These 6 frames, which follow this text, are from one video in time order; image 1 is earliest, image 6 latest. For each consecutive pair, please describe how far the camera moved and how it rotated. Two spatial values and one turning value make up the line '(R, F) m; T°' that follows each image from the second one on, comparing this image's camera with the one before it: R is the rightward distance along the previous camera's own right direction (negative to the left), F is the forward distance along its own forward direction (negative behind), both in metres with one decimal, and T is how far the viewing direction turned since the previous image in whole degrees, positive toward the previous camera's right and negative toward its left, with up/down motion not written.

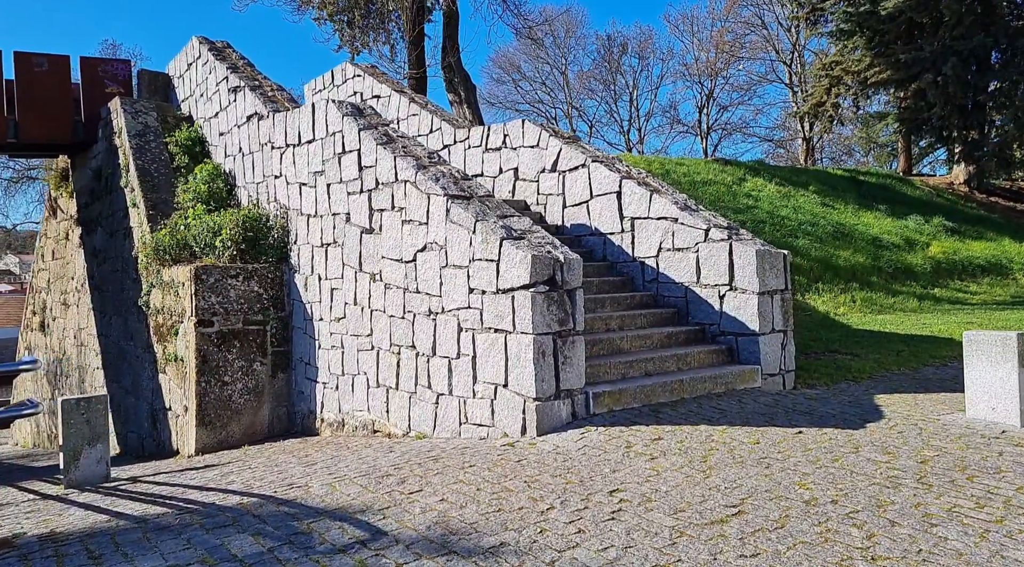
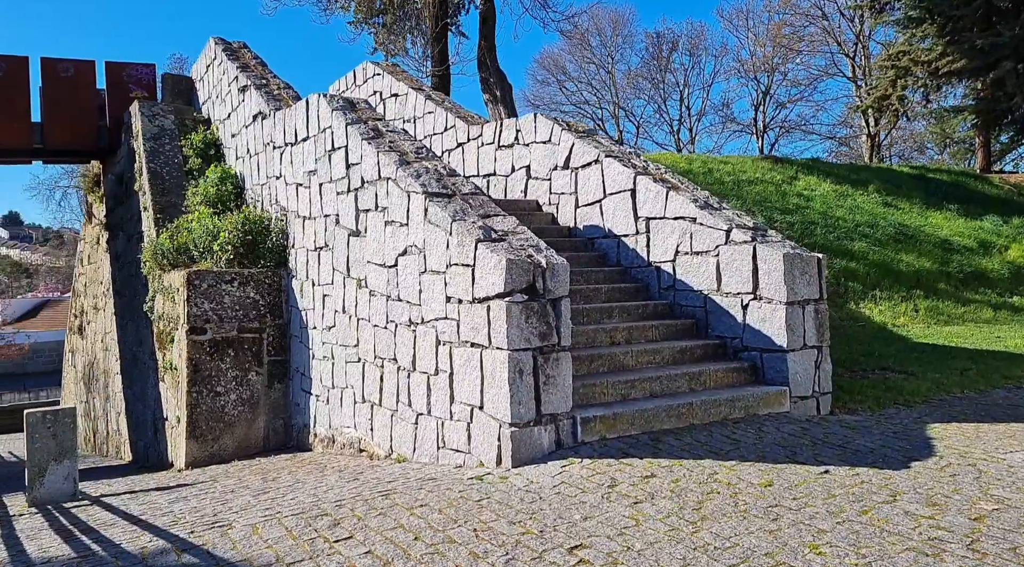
(+0.5, +0.6) m; -5°
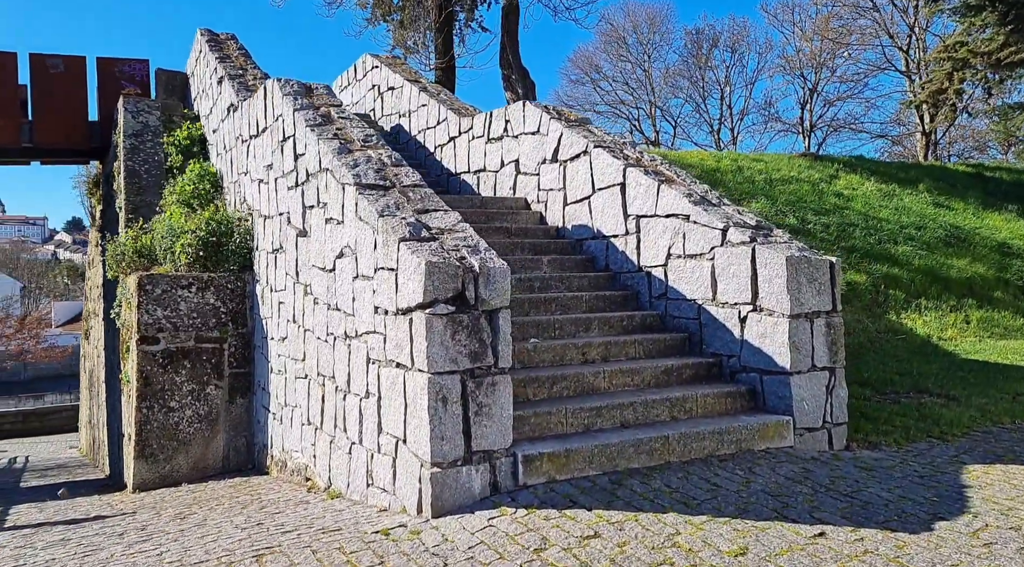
(+0.5, +0.7) m; -4°
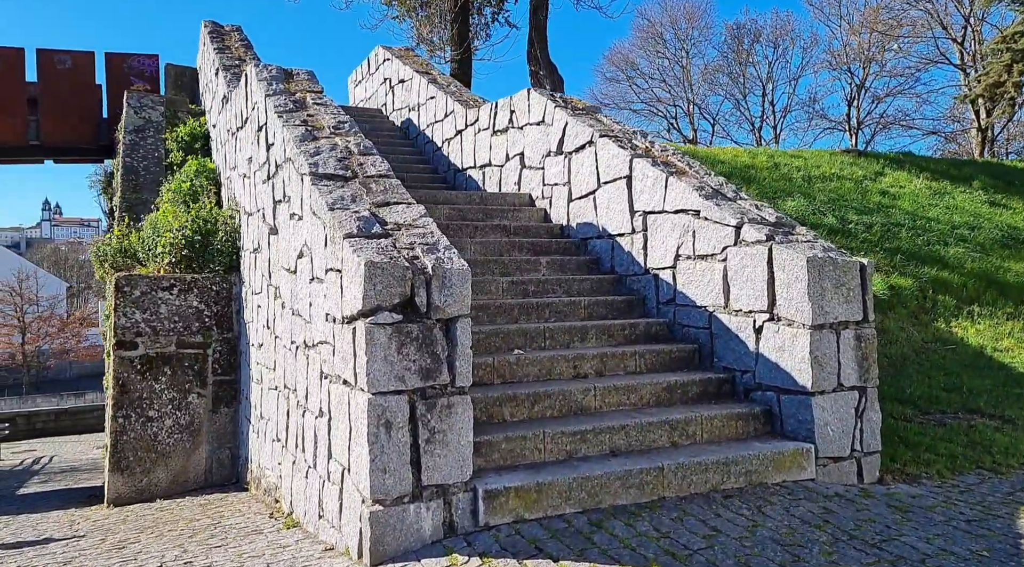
(+0.3, +0.5) m; -3°
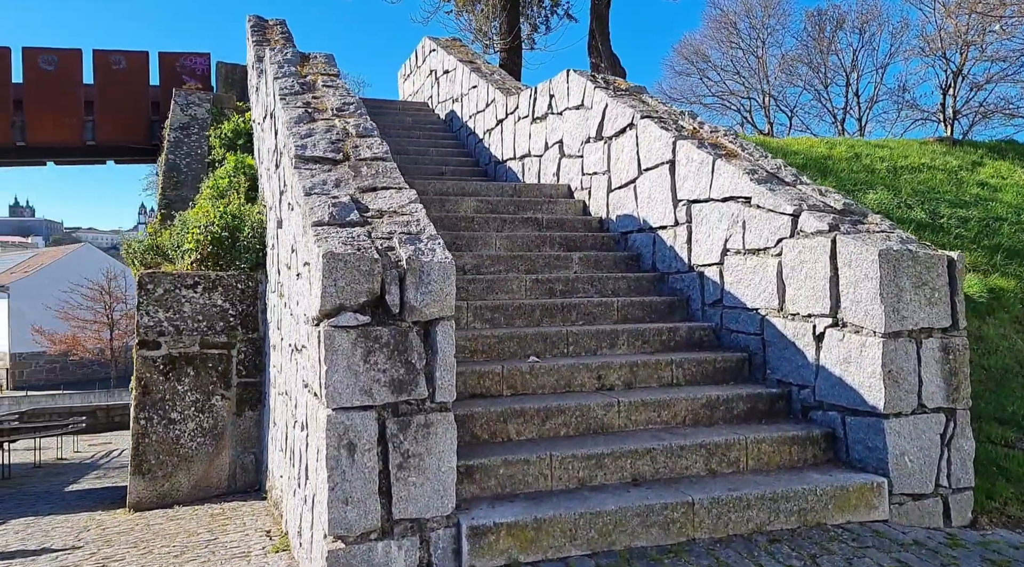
(+0.3, +0.5) m; -6°
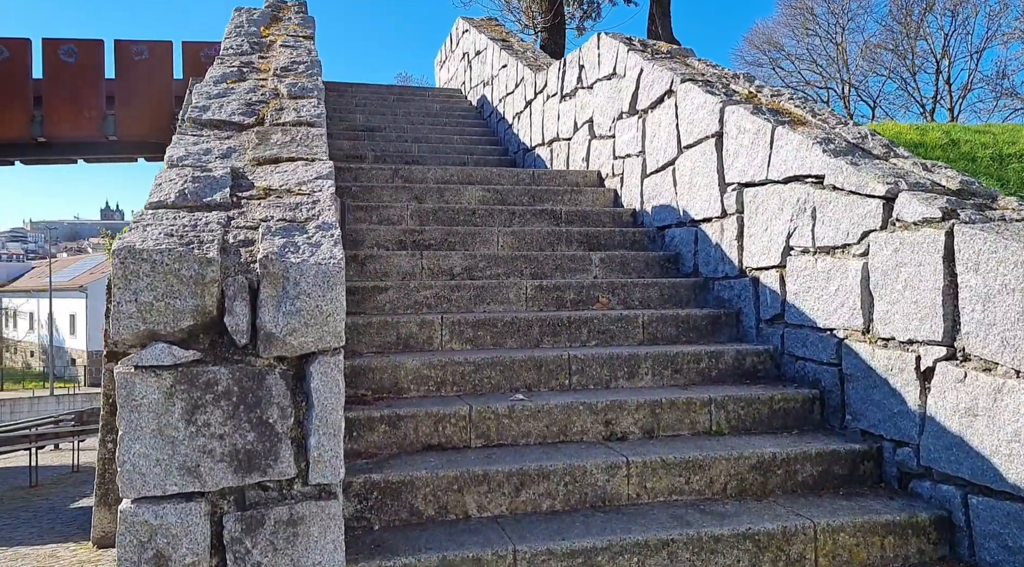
(+0.3, +0.9) m; -5°
